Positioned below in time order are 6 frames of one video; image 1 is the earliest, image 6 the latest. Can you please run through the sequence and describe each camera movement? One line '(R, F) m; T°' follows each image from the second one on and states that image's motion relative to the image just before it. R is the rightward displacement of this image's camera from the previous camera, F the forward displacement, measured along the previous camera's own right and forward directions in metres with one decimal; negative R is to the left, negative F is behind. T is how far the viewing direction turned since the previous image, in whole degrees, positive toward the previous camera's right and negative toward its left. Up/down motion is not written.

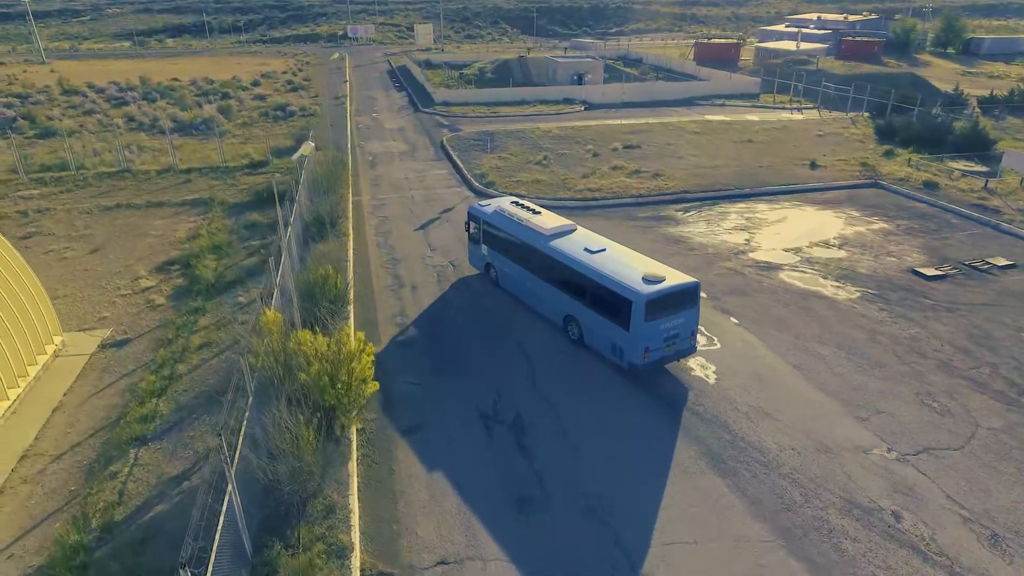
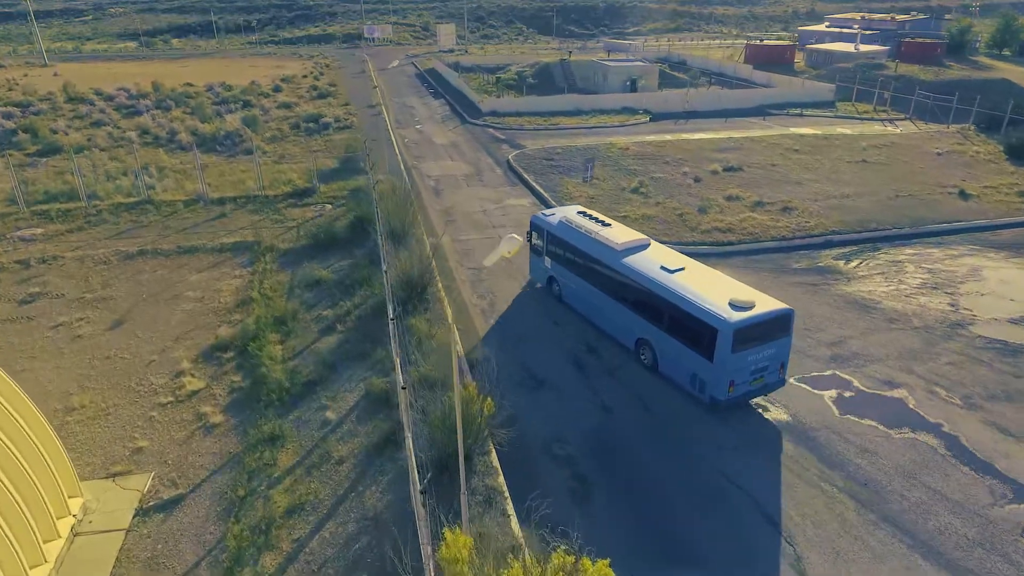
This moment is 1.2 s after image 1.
(-4.3, +5.7) m; 0°
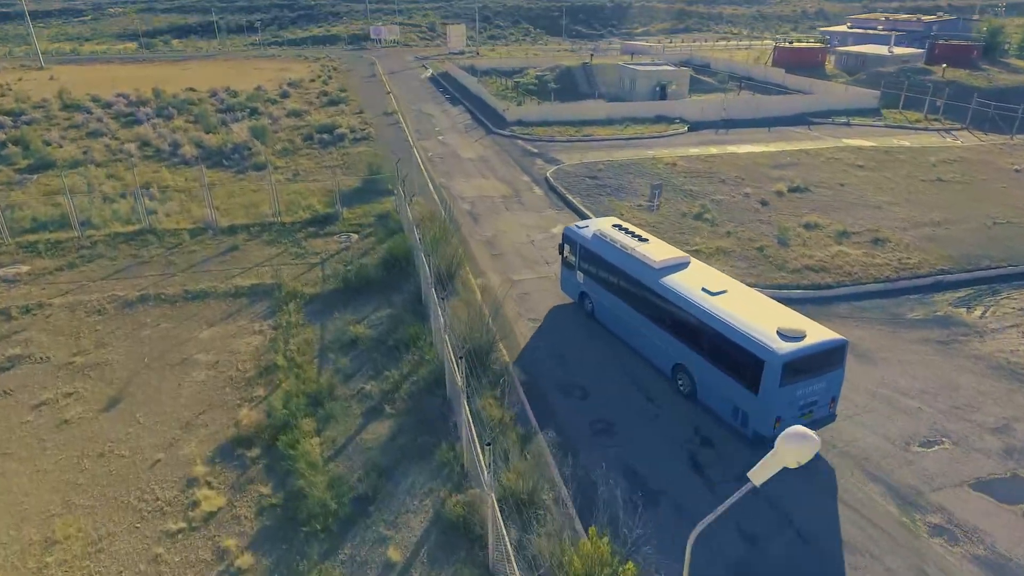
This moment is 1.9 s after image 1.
(-2.0, +3.4) m; 0°
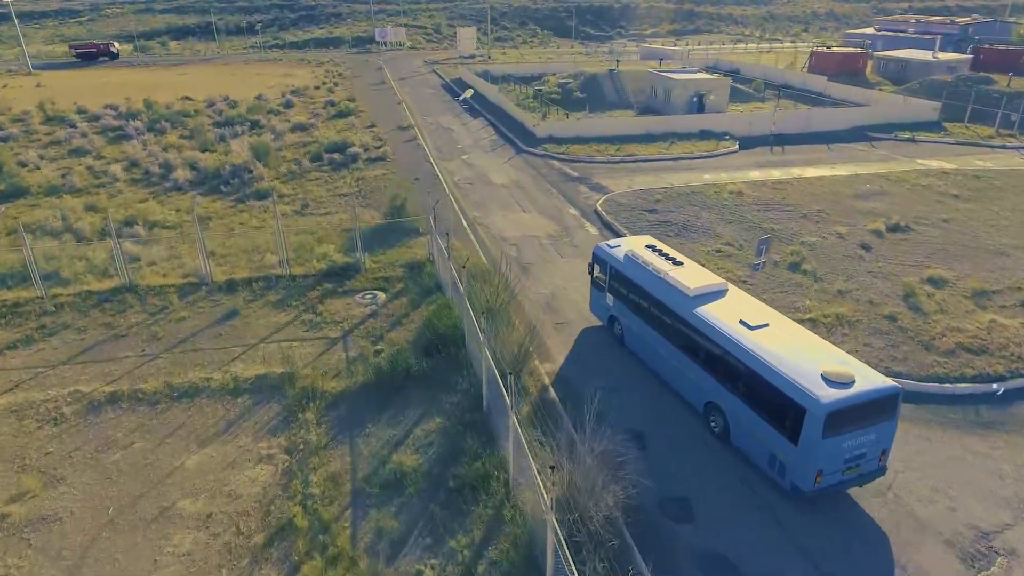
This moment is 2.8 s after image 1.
(-2.0, +4.7) m; 0°
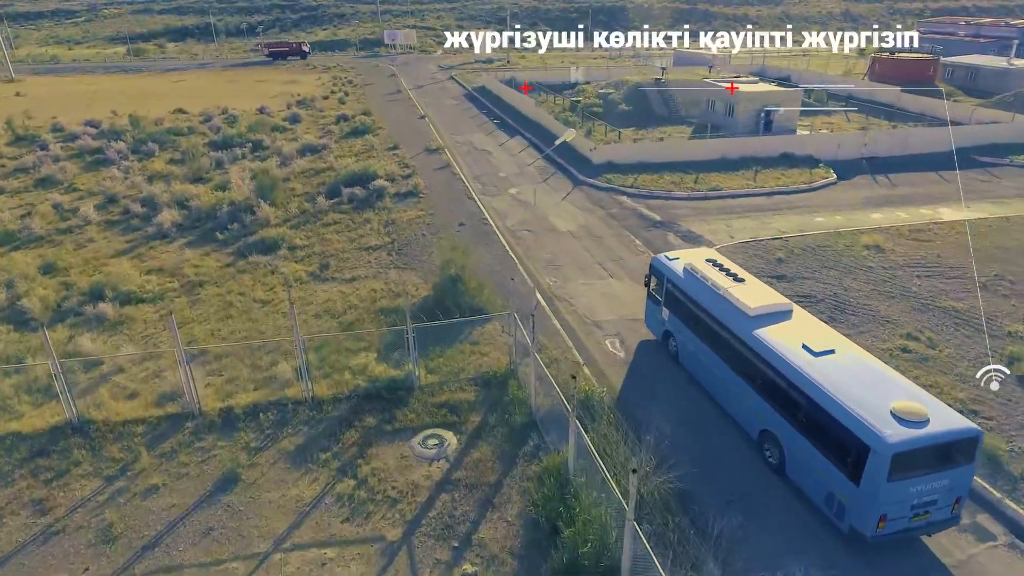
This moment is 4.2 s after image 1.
(-2.9, +6.7) m; 0°
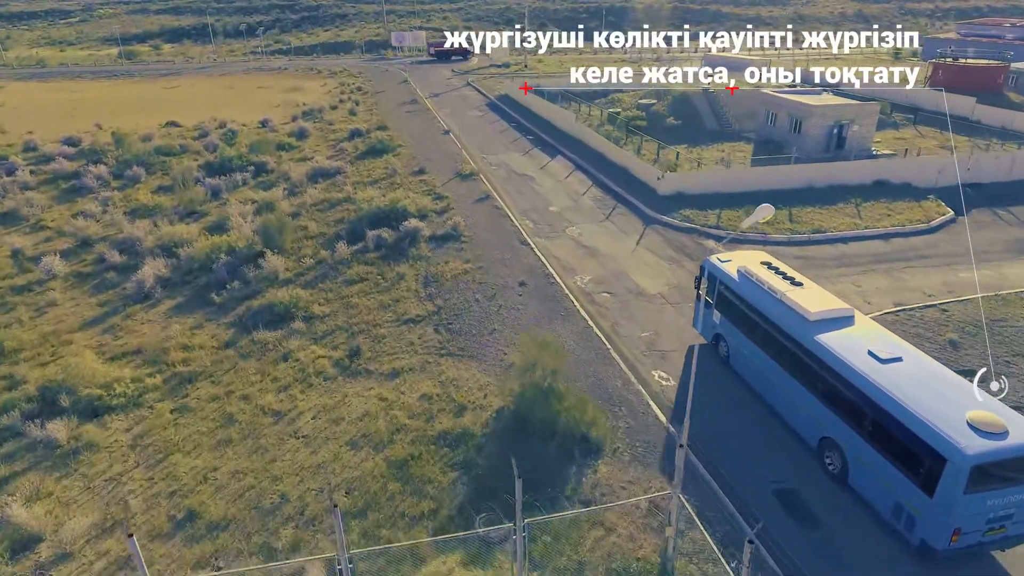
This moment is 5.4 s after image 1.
(-2.5, +5.6) m; 0°
